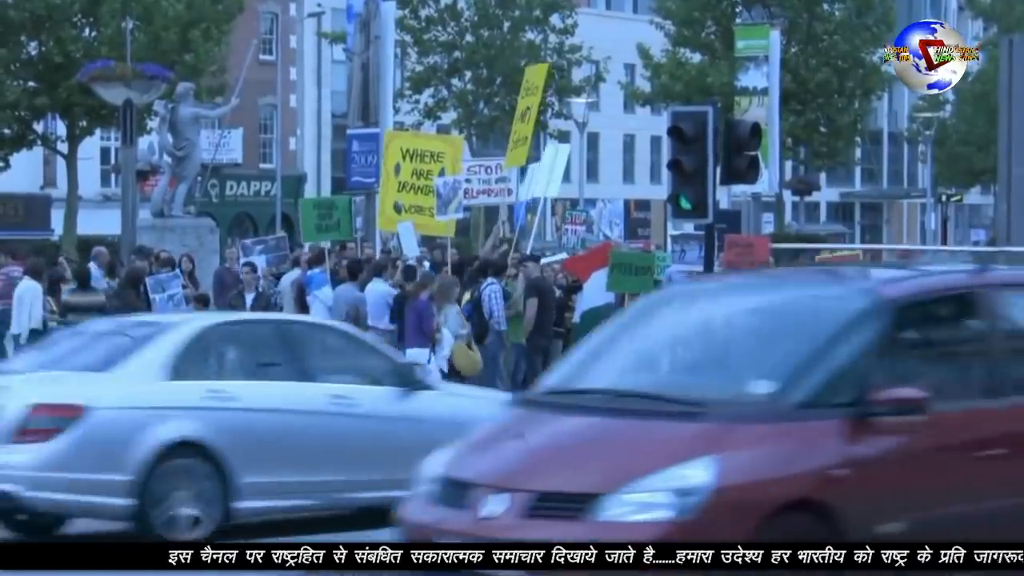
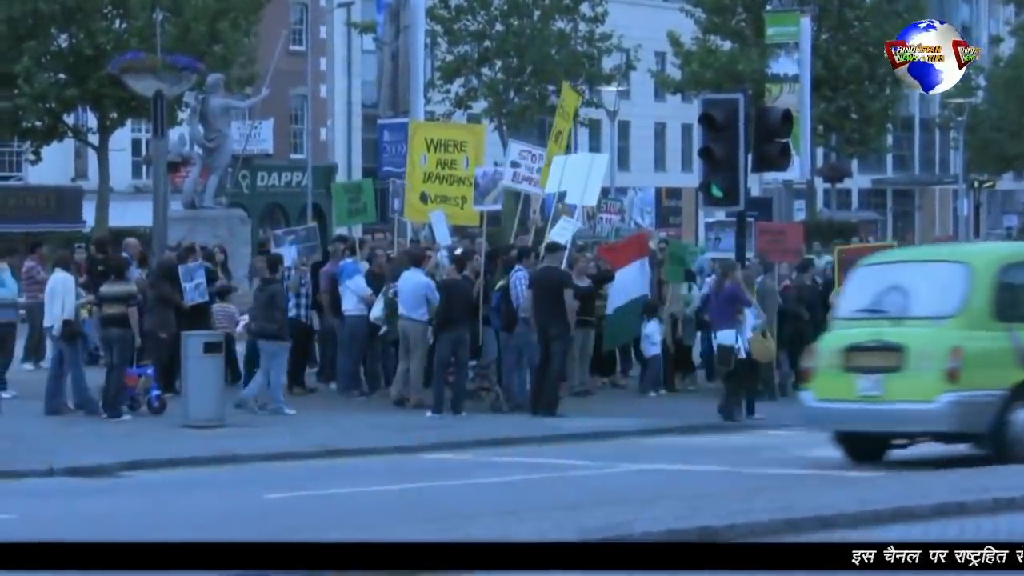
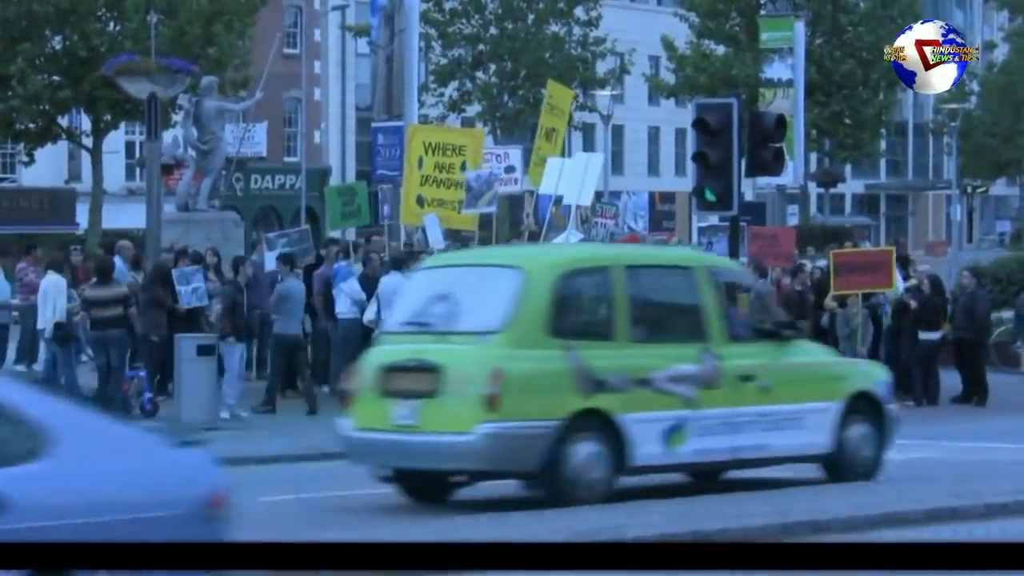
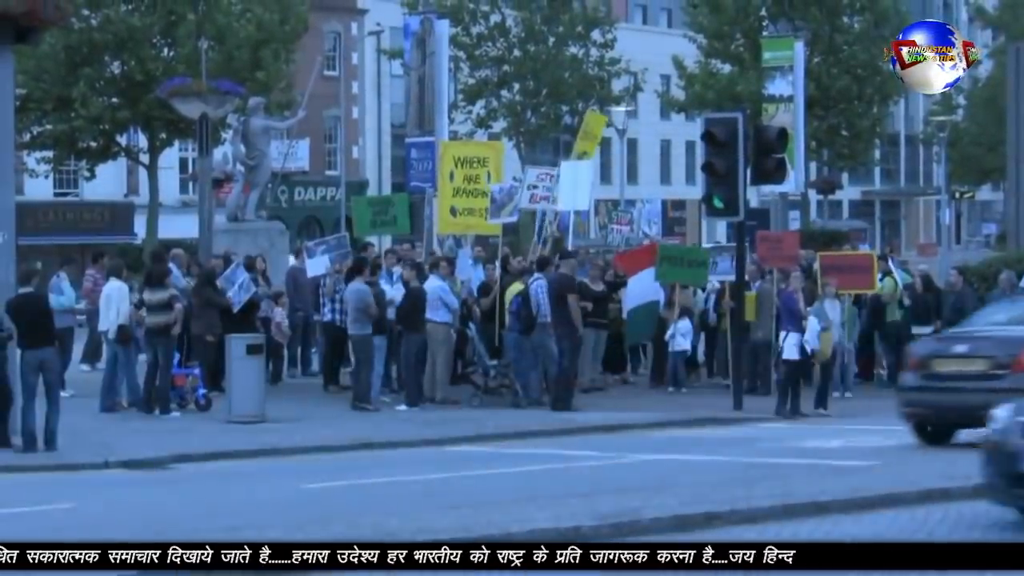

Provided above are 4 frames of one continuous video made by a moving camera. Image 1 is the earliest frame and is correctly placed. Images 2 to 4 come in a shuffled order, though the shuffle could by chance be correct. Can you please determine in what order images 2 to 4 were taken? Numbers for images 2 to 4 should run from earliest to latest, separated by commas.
3, 2, 4
